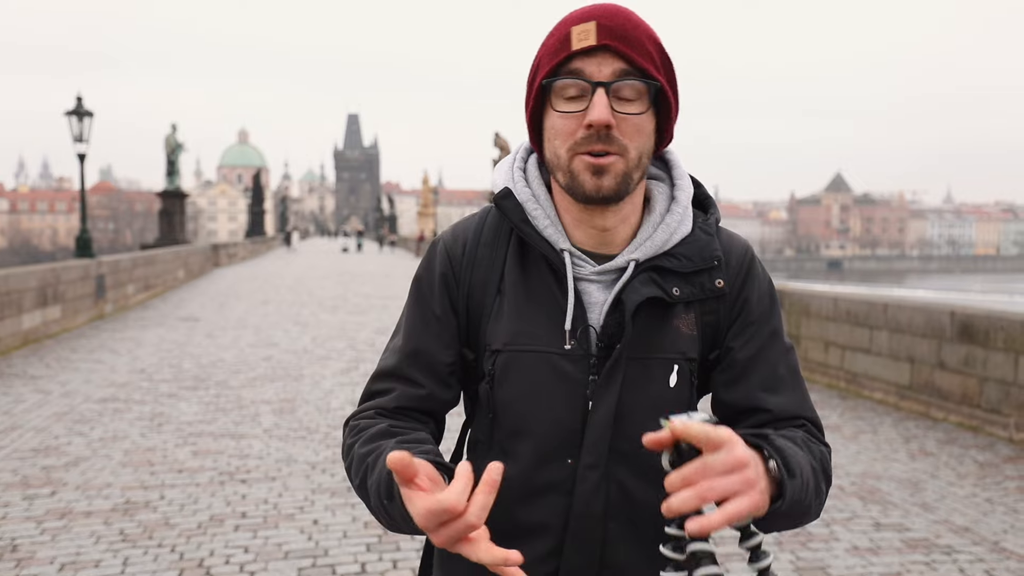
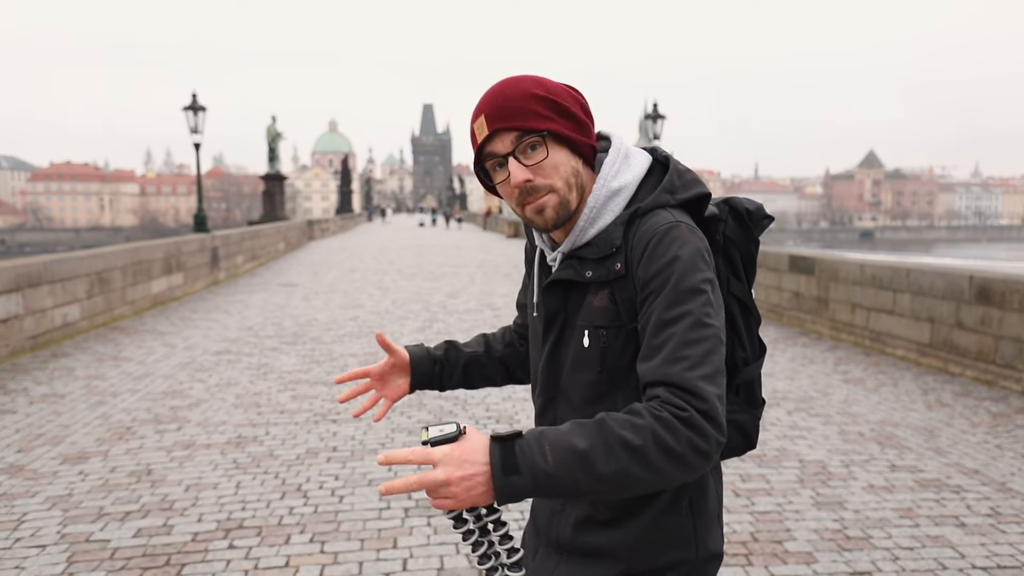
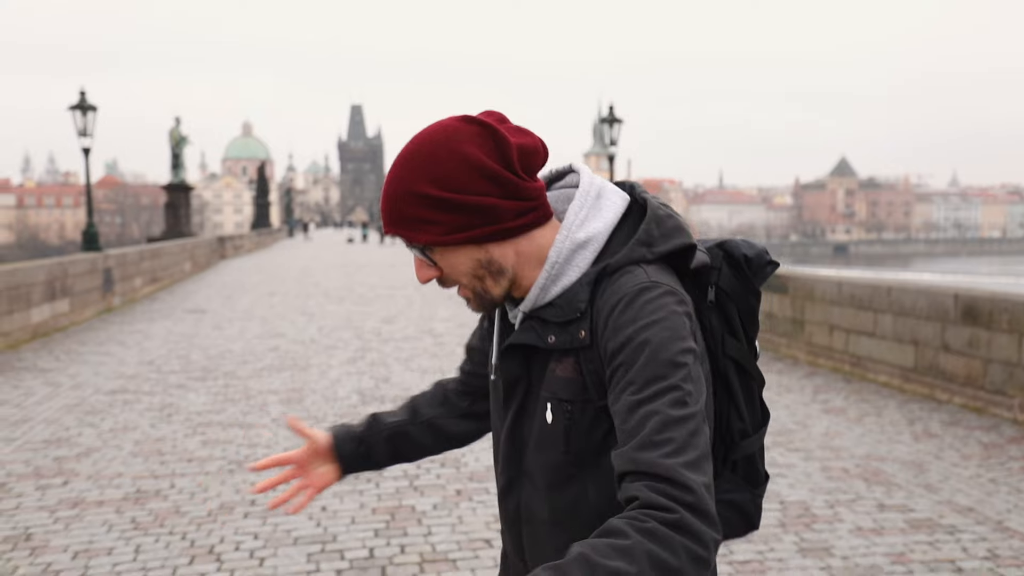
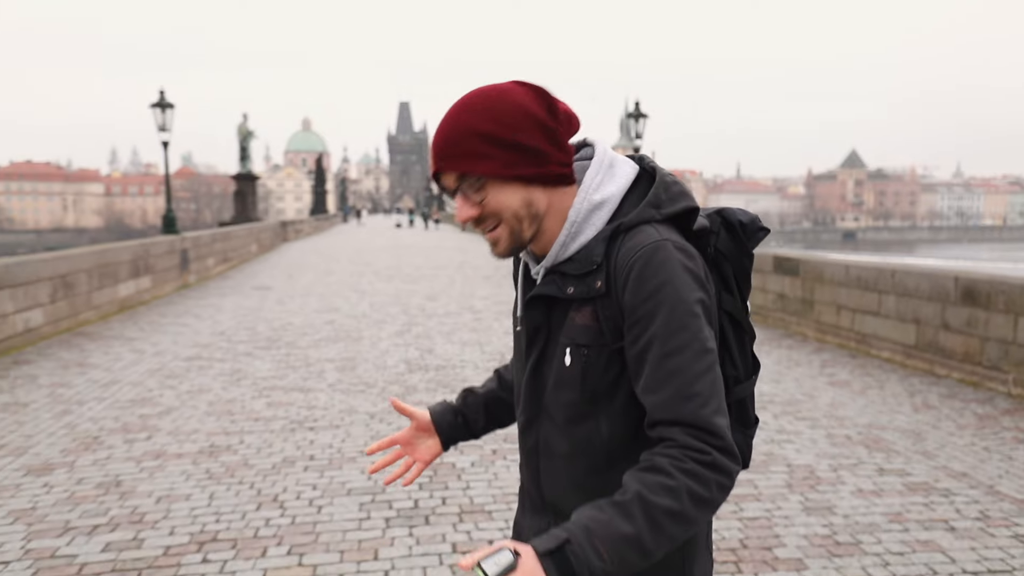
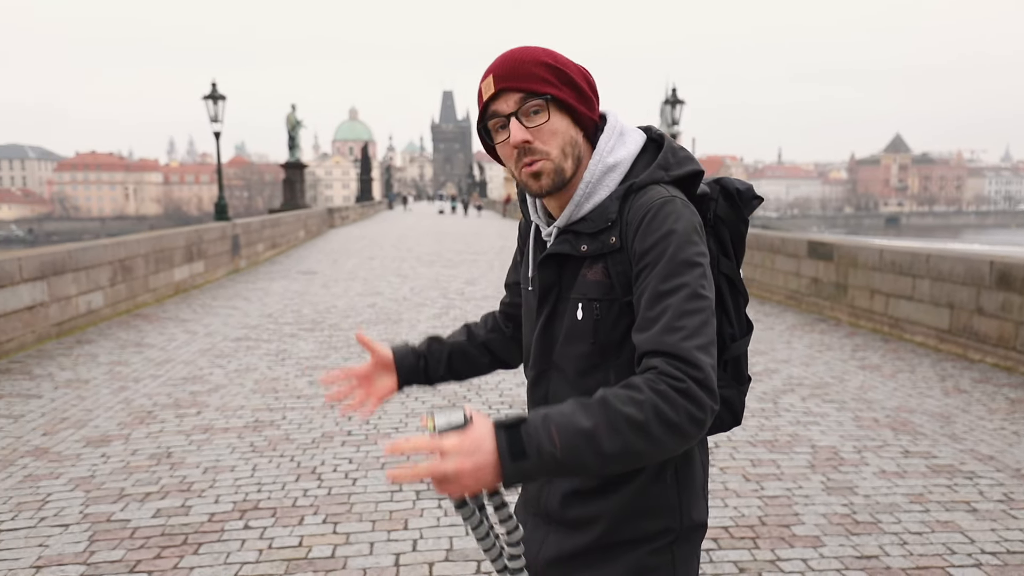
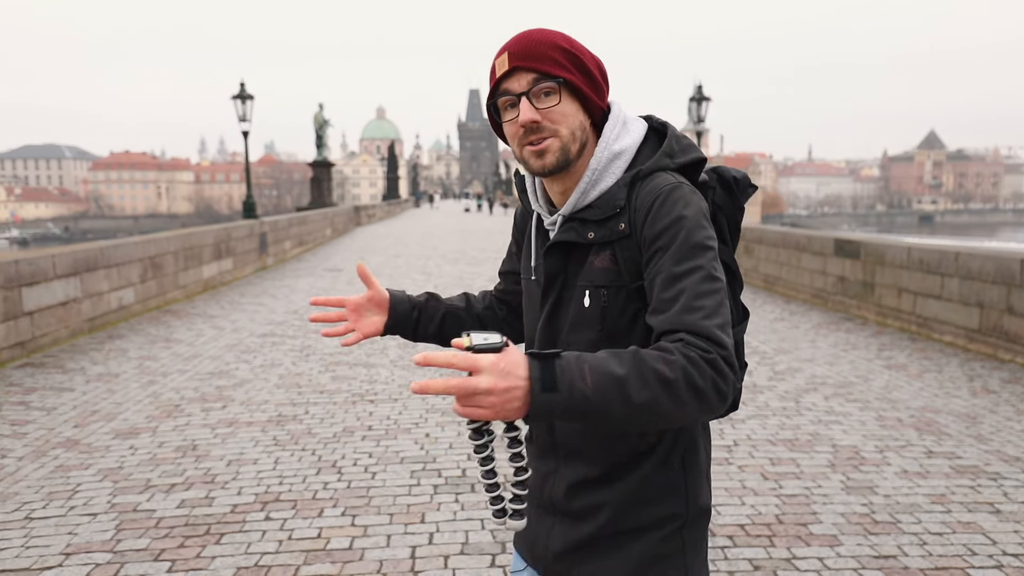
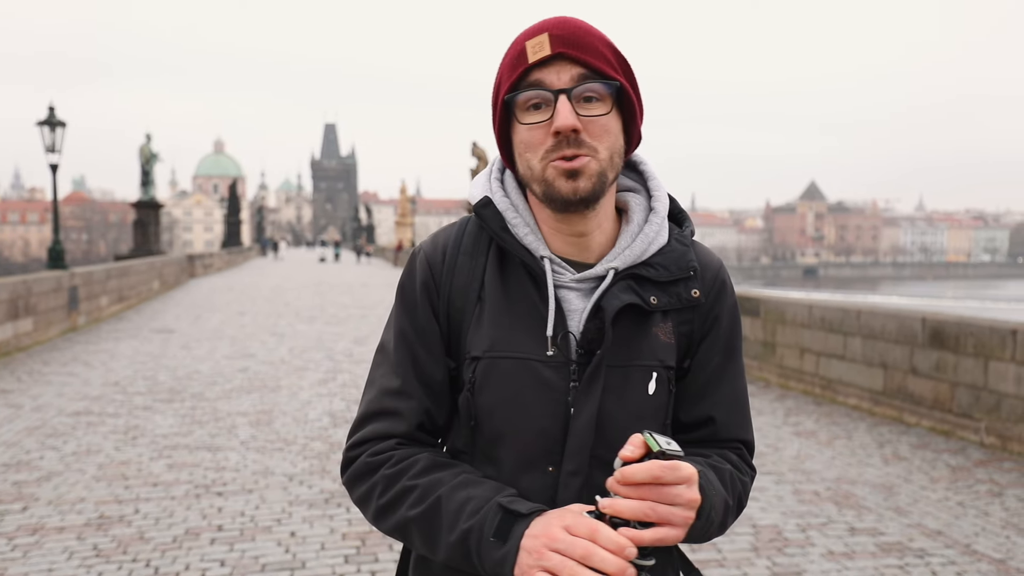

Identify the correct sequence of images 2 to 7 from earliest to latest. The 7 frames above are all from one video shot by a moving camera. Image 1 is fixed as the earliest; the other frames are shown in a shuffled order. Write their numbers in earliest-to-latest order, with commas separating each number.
7, 3, 4, 2, 5, 6
